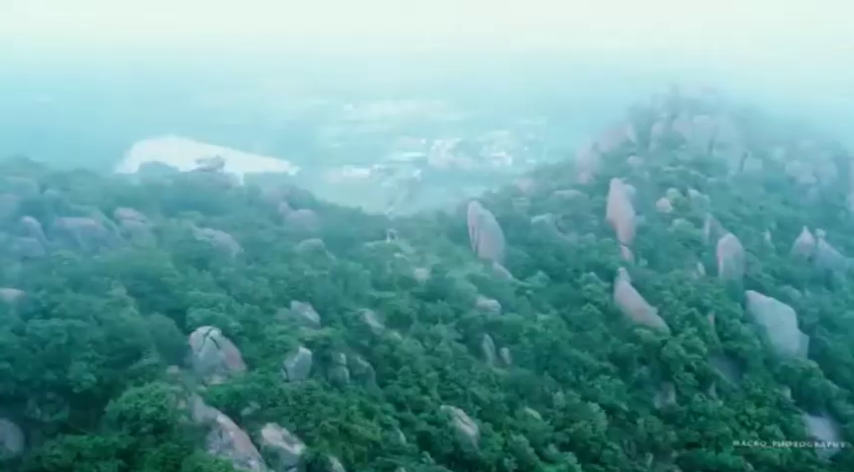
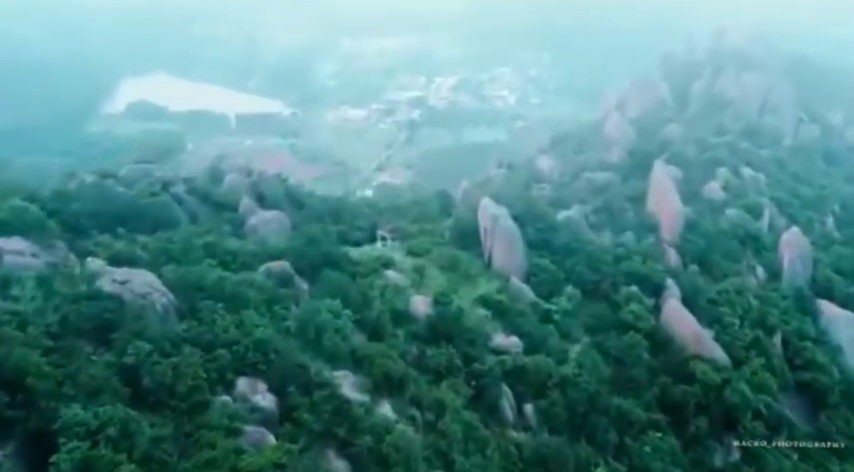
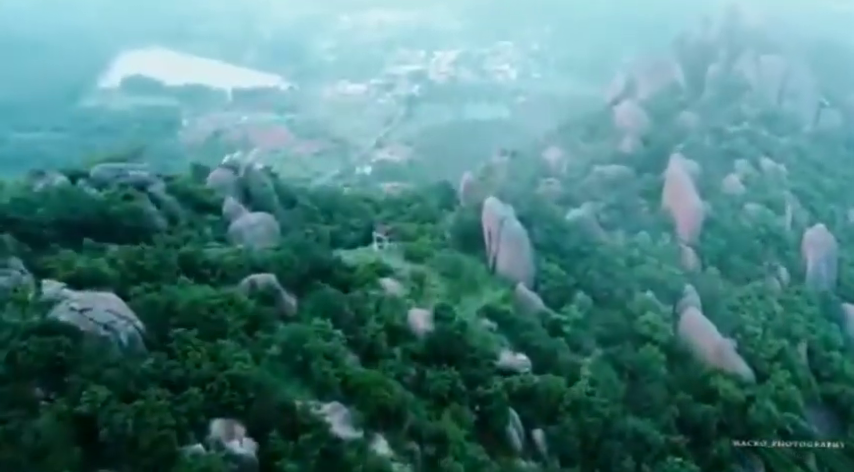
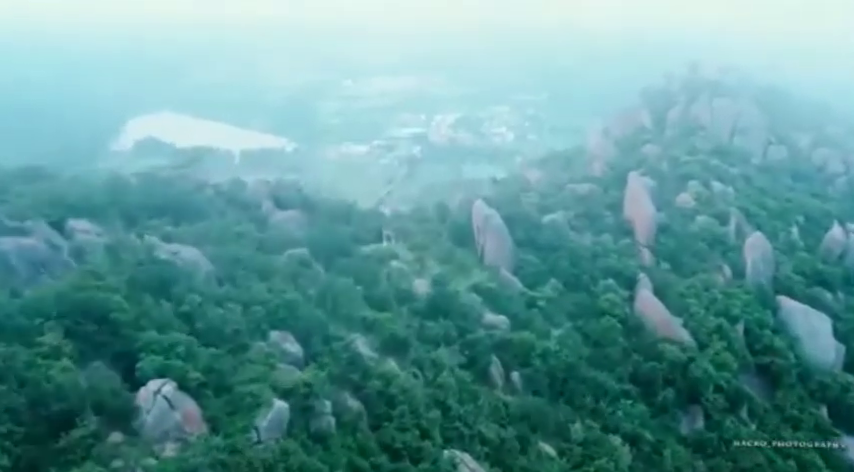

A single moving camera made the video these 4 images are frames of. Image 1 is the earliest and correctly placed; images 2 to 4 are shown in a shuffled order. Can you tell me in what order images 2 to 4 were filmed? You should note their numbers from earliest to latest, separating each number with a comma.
4, 2, 3
